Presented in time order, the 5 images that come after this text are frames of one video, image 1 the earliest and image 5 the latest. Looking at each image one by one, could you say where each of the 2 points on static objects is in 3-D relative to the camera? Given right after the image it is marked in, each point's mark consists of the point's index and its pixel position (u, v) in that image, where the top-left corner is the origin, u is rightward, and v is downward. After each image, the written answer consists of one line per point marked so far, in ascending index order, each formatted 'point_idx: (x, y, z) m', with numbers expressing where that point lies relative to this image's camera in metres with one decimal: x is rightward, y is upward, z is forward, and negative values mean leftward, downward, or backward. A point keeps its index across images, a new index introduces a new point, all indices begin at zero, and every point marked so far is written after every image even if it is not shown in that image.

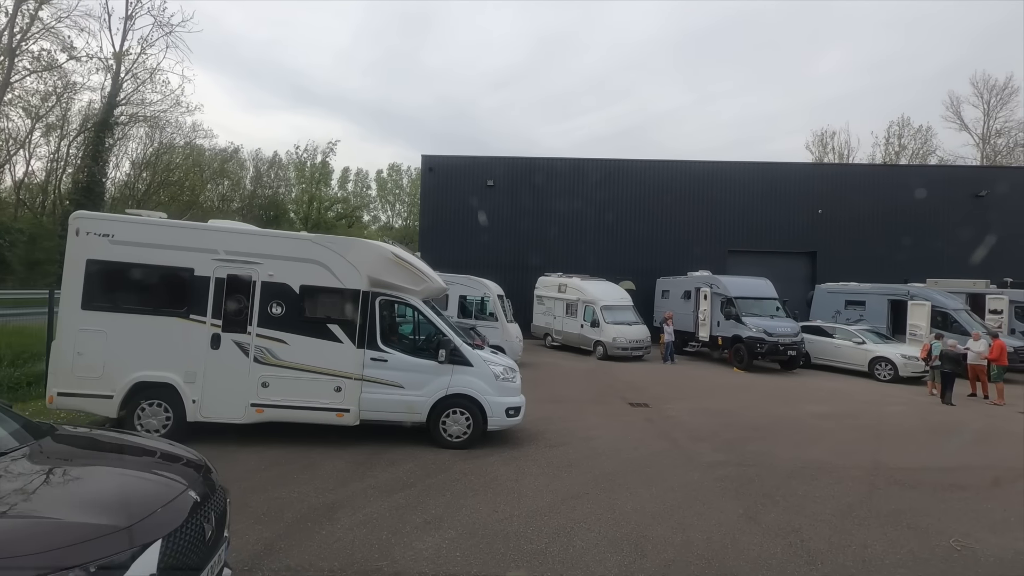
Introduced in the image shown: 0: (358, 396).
0: (-2.1, -1.5, +7.1) m
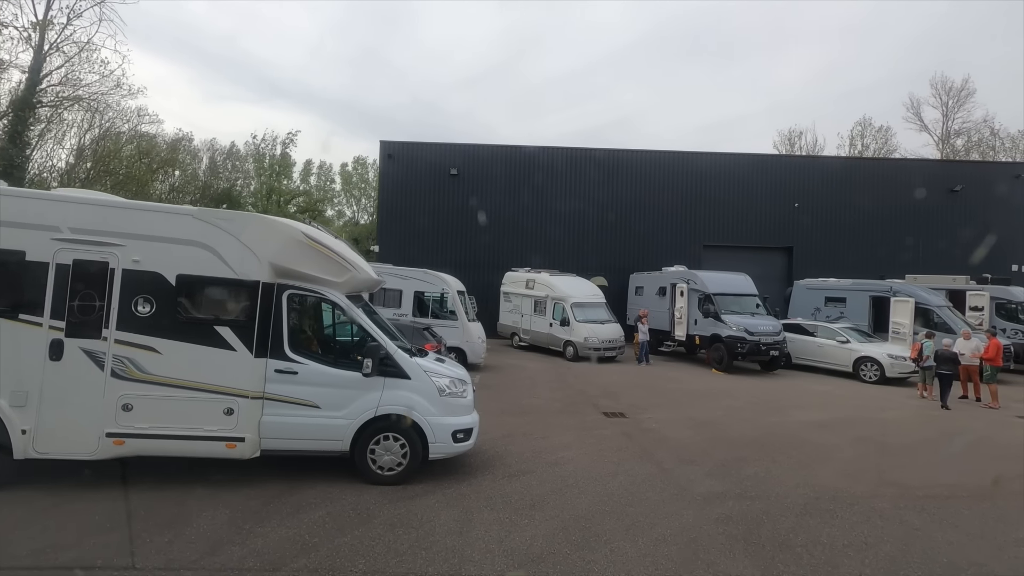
0: (-2.6, -1.4, +5.4) m
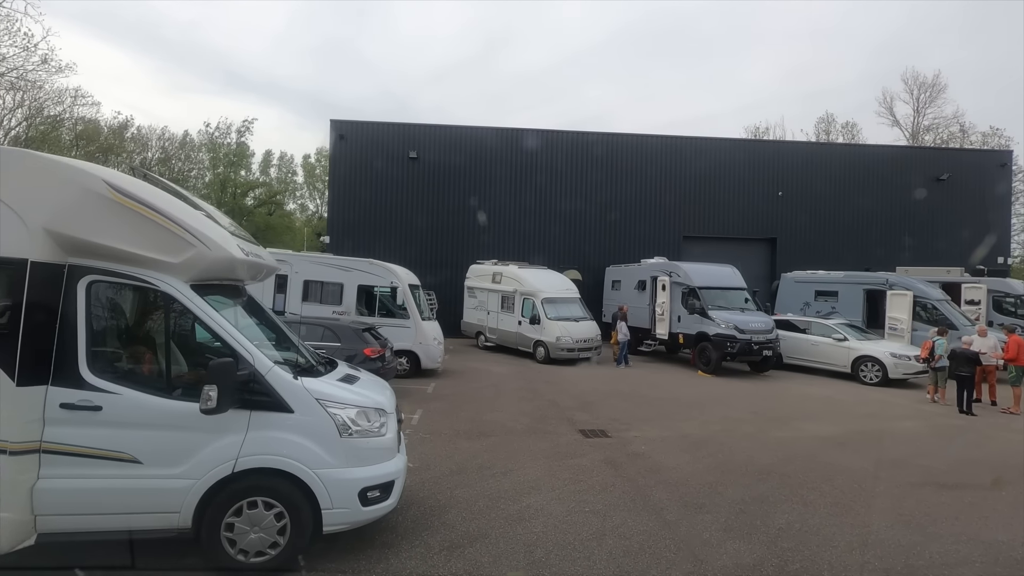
0: (-3.0, -1.3, +3.3) m
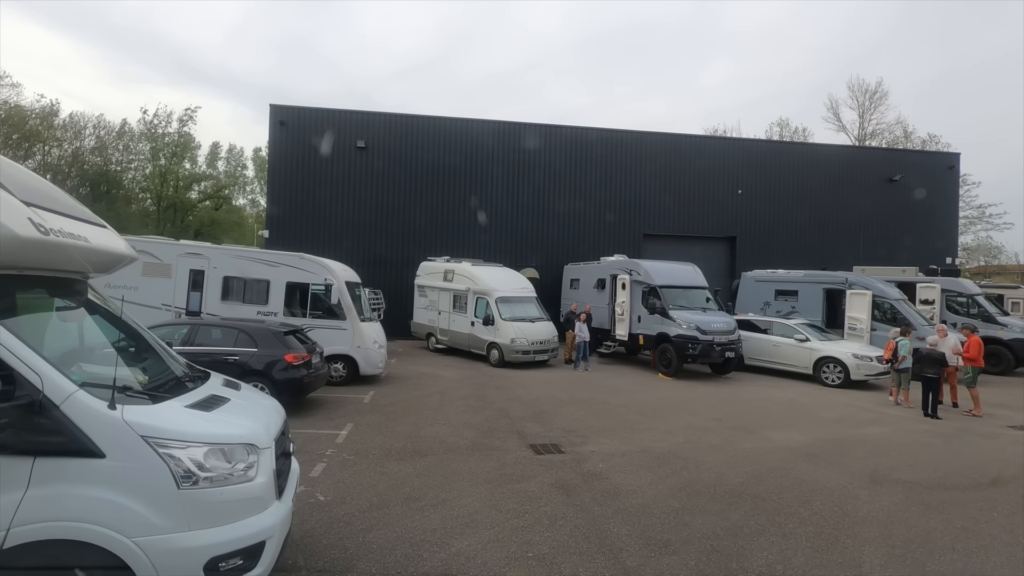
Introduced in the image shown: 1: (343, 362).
0: (-3.5, -1.2, +2.1) m
1: (-3.4, -1.5, +10.8) m
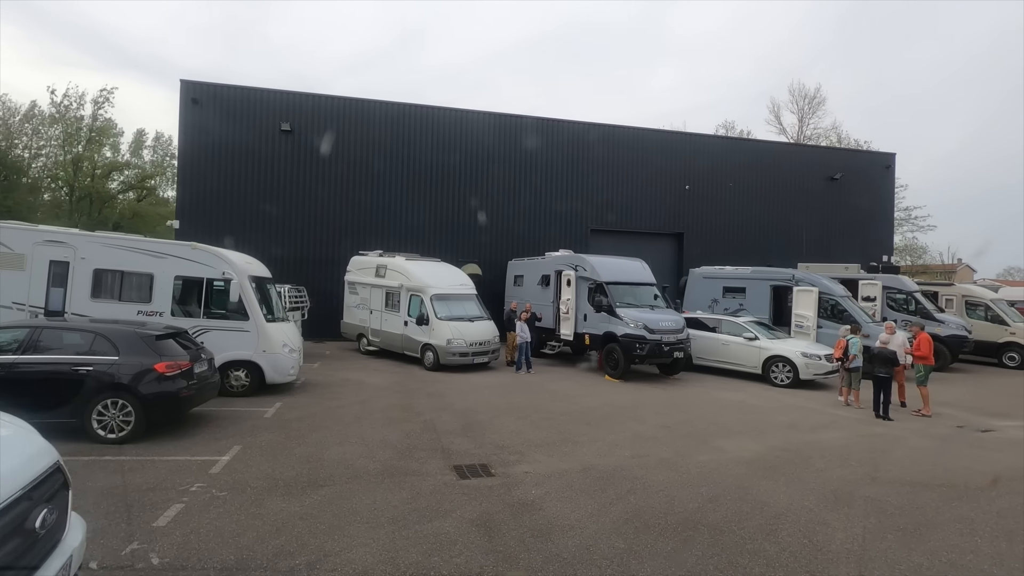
0: (-3.9, -1.2, +0.6) m
1: (-4.7, -1.4, +9.3) m
